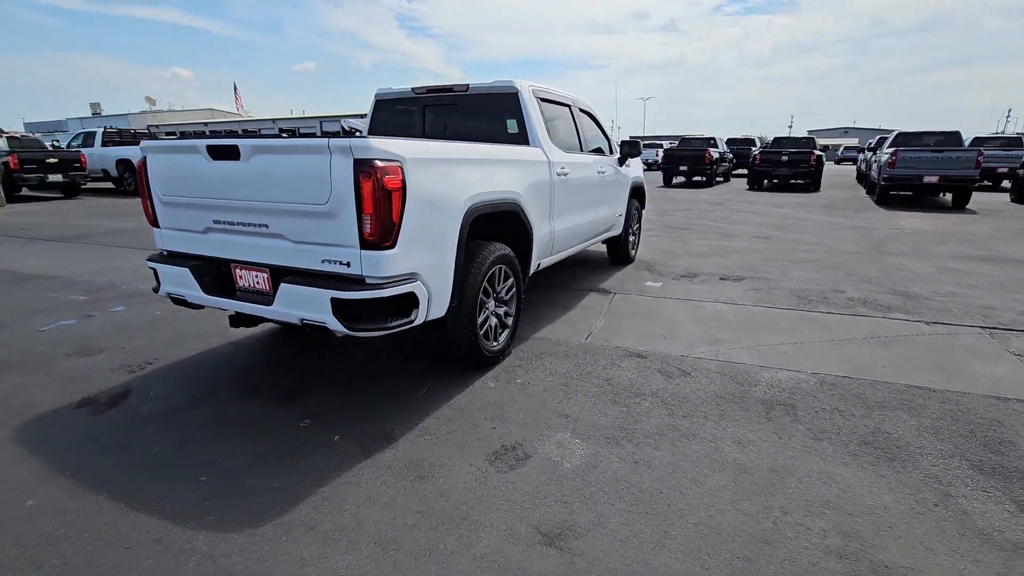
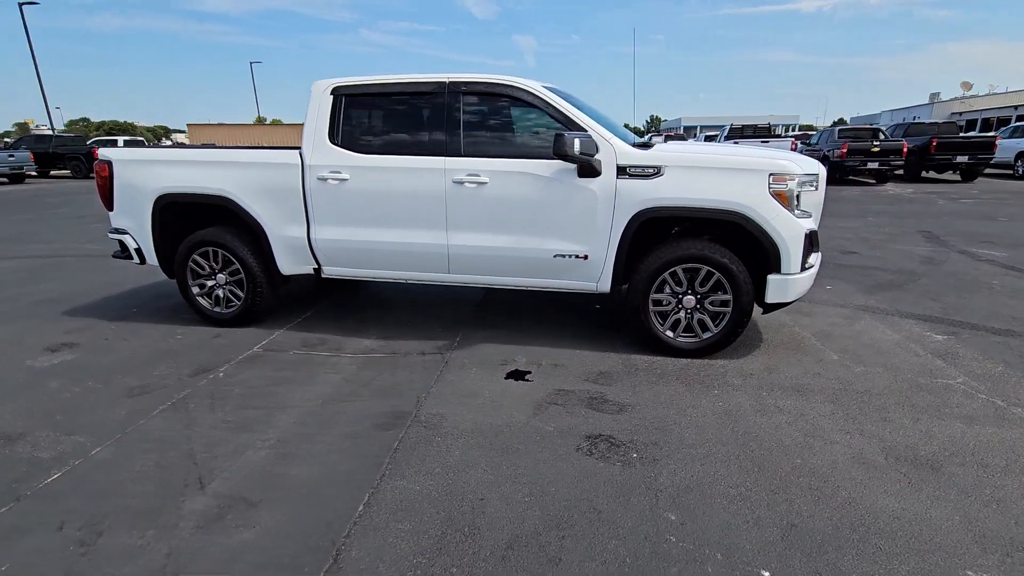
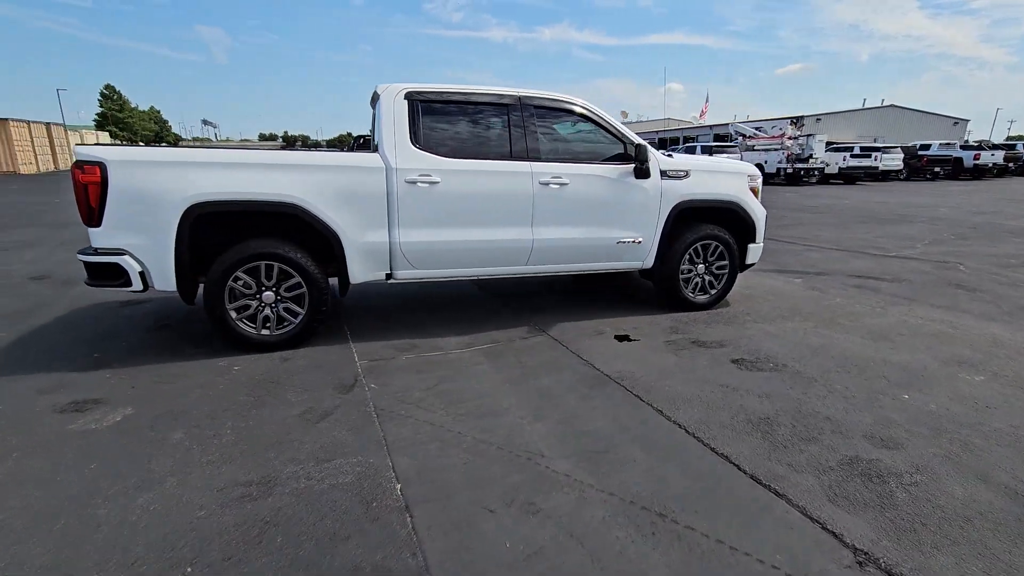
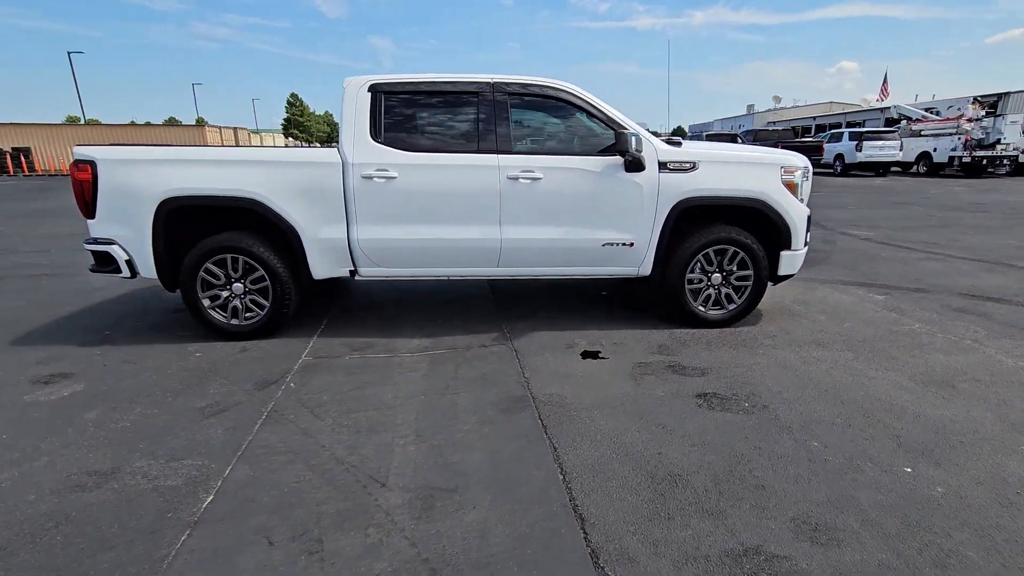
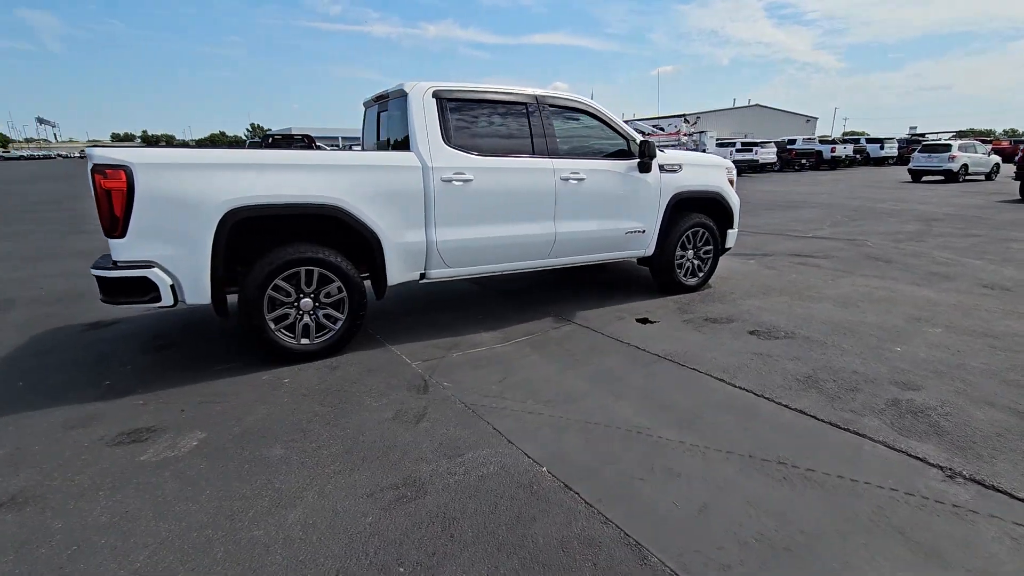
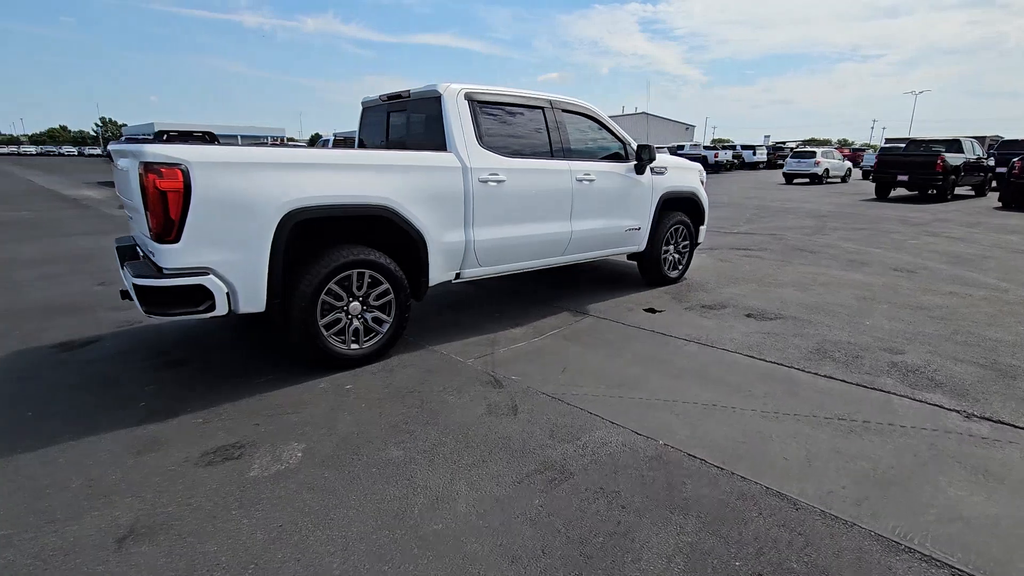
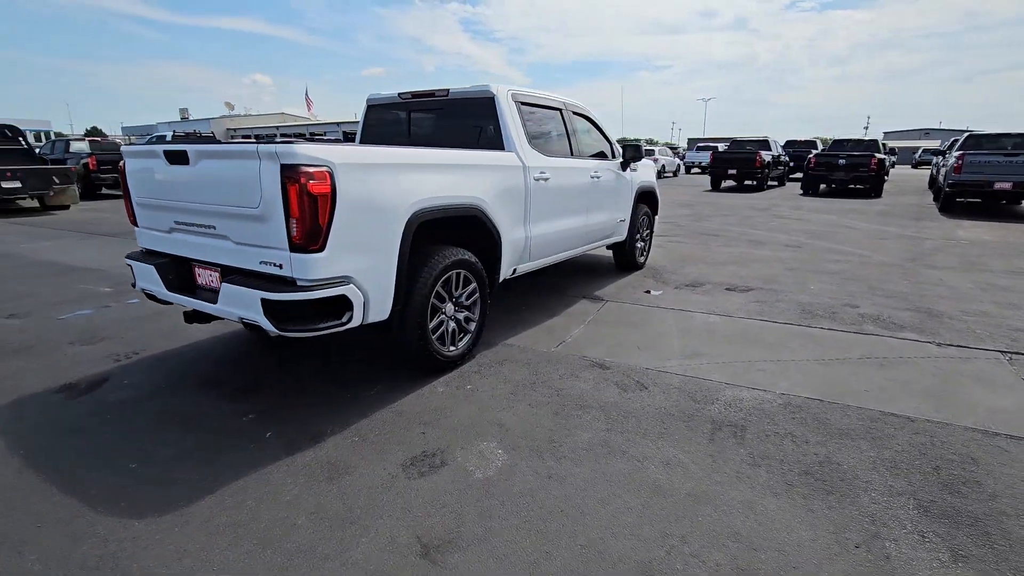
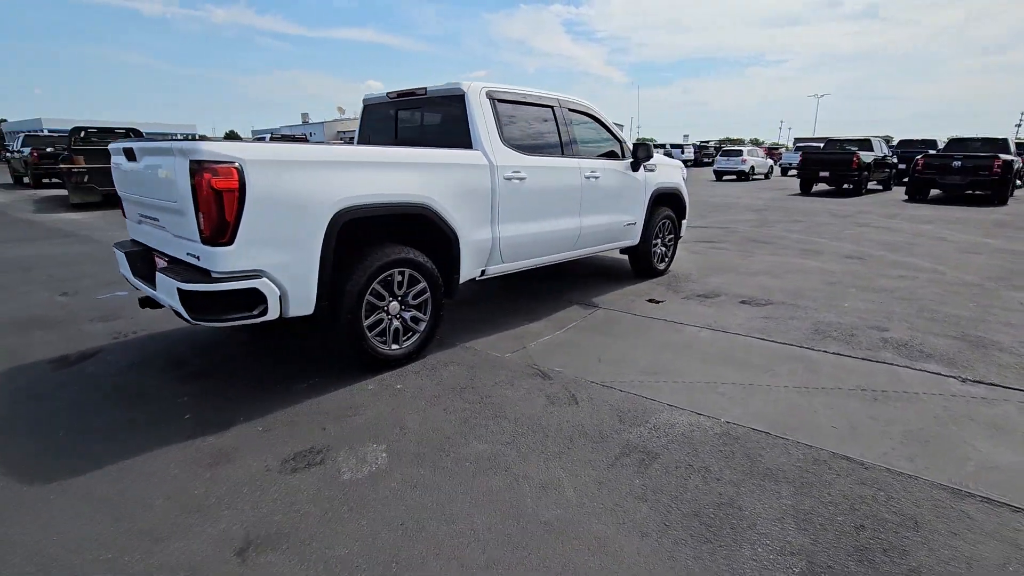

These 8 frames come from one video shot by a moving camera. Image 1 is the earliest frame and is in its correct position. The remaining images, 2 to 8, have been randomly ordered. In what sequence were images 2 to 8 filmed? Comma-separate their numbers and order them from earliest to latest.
7, 8, 6, 5, 3, 4, 2
